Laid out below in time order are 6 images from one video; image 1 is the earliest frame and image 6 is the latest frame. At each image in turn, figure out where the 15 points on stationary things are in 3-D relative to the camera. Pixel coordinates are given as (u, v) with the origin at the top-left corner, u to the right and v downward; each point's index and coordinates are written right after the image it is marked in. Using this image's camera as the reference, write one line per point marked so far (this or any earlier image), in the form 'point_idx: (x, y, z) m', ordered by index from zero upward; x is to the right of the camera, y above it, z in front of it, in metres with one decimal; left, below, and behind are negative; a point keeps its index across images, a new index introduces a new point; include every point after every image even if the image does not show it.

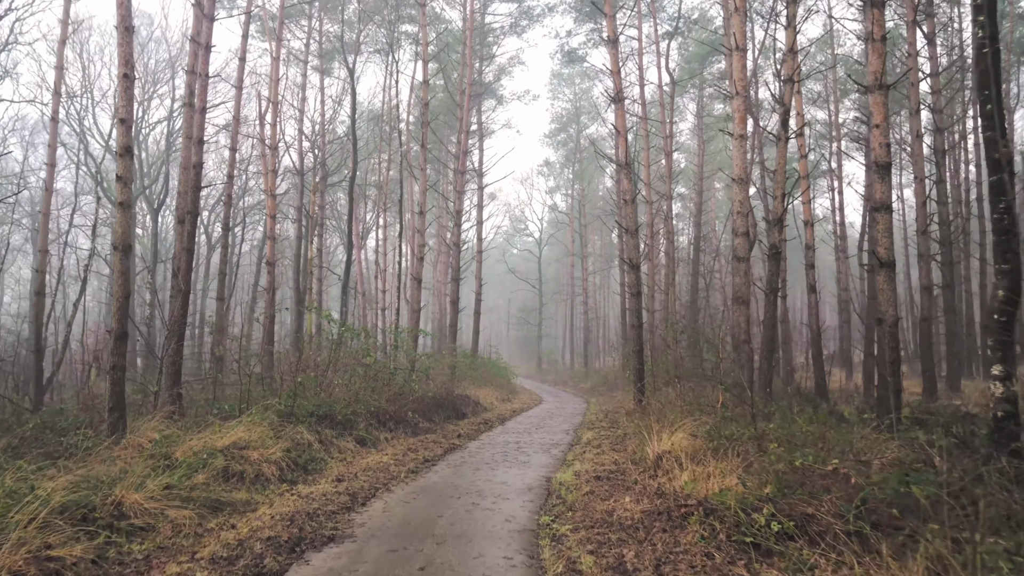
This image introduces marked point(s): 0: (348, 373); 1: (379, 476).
0: (-2.6, -1.3, +8.9) m
1: (-1.3, -1.9, +5.7) m
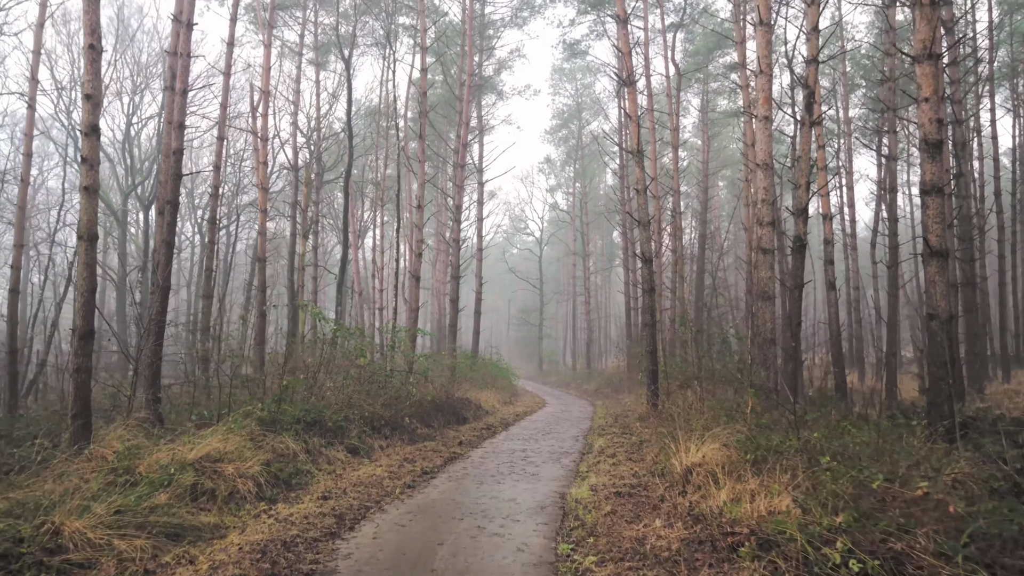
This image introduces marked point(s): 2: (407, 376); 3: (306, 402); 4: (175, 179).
0: (-2.5, -1.3, +8.3) m
1: (-1.3, -1.8, +5.1) m
2: (-1.7, -1.4, +9.2) m
3: (-2.7, -1.5, +7.4) m
4: (-5.0, +1.6, +8.5) m
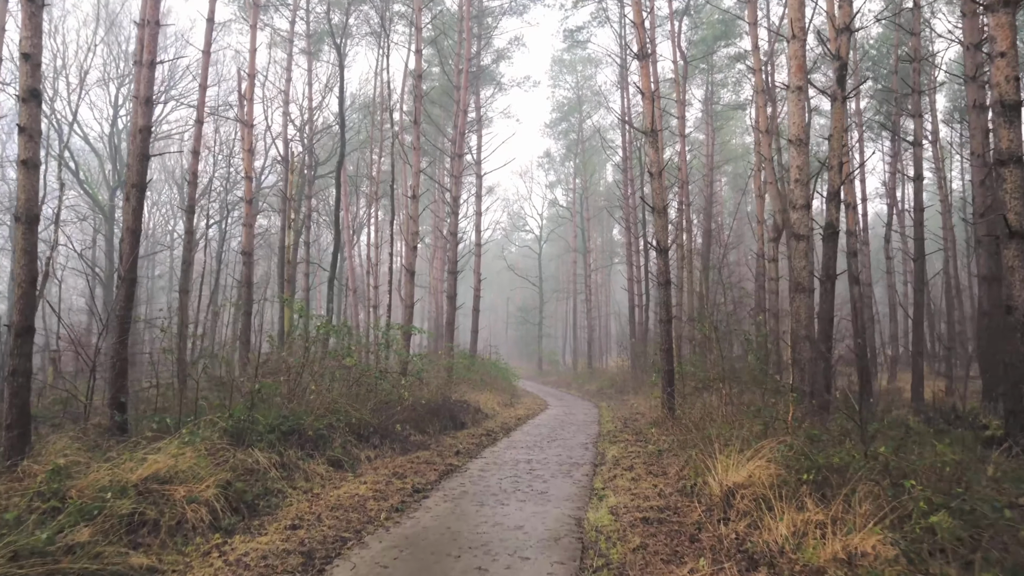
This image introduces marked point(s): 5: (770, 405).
0: (-2.4, -1.2, +7.4) m
1: (-1.2, -1.7, +4.3) m
2: (-1.7, -1.3, +8.4) m
3: (-2.6, -1.4, +6.5) m
4: (-5.0, +1.7, +7.6) m
5: (+2.9, -1.3, +6.3) m
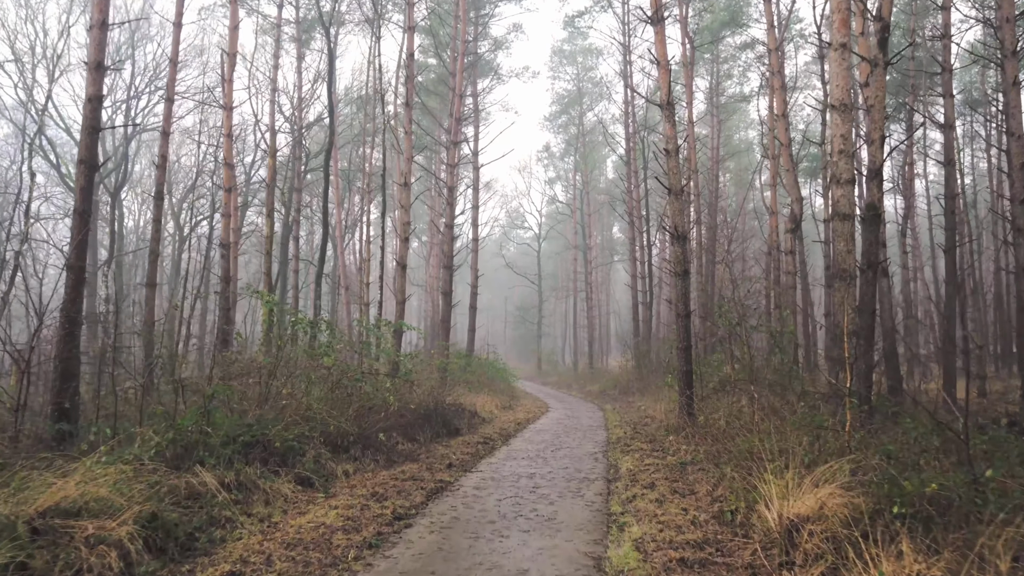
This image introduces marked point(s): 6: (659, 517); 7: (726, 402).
0: (-2.4, -1.0, +6.5) m
1: (-1.2, -1.6, +3.4) m
2: (-1.7, -1.2, +7.5) m
3: (-2.6, -1.3, +5.6) m
4: (-5.0, +1.8, +6.7) m
5: (+2.9, -1.2, +5.5) m
6: (+1.1, -1.7, +4.2) m
7: (+2.6, -1.4, +7.0) m
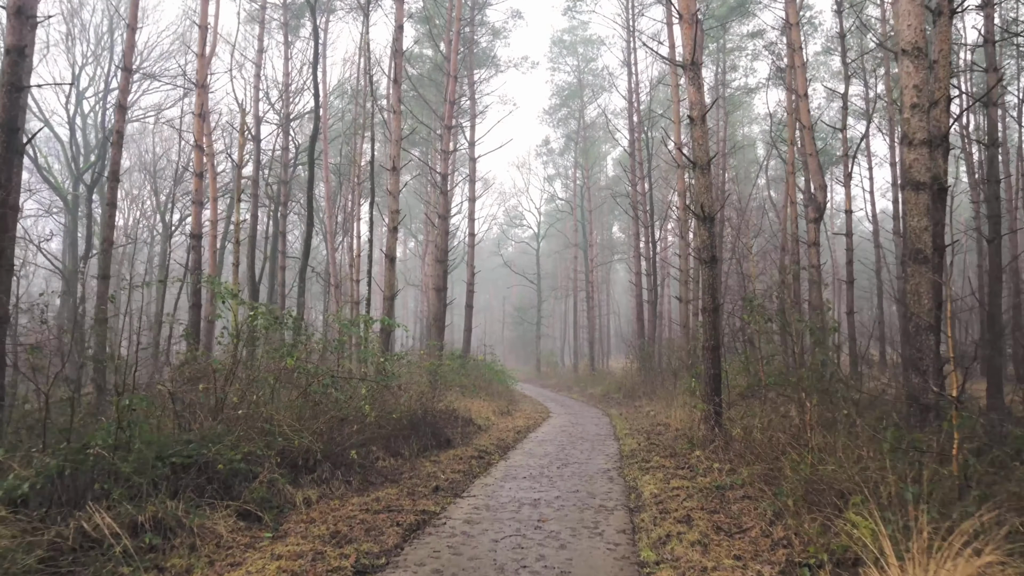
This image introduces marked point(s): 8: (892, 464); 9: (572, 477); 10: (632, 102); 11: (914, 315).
0: (-2.4, -0.9, +5.5) m
1: (-1.2, -1.5, +2.3) m
2: (-1.7, -1.1, +6.5) m
3: (-2.6, -1.1, +4.6) m
4: (-5.0, +1.9, +5.7) m
5: (+2.9, -1.1, +4.4) m
6: (+1.1, -1.6, +3.2) m
7: (+2.6, -1.3, +5.9) m
8: (+2.3, -1.1, +3.5) m
9: (+0.6, -1.9, +5.8) m
10: (+4.1, +6.4, +19.6) m
11: (+3.3, -0.2, +4.7) m
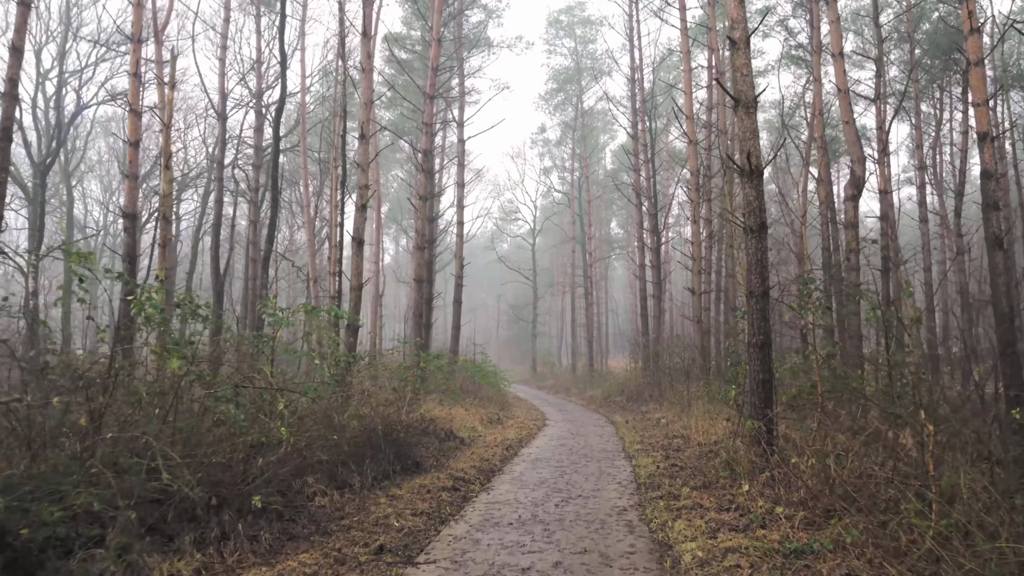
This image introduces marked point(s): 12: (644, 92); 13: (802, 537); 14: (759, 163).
0: (-2.6, -0.7, +3.9) m
1: (-1.3, -1.3, +0.7) m
2: (-1.8, -0.9, +4.9) m
3: (-2.8, -1.0, +3.0) m
4: (-5.1, +2.1, +4.0) m
5: (+2.7, -0.9, +2.8) m
6: (+1.0, -1.4, +1.6) m
7: (+2.5, -1.1, +4.3) m
8: (+2.2, -0.9, +2.0) m
9: (+0.5, -1.7, +4.3) m
10: (+3.9, +6.6, +18.0) m
11: (+3.2, 0.0, +3.1) m
12: (+4.4, +6.6, +19.0) m
13: (+1.7, -1.5, +3.4) m
14: (+2.1, +1.1, +4.9) m
